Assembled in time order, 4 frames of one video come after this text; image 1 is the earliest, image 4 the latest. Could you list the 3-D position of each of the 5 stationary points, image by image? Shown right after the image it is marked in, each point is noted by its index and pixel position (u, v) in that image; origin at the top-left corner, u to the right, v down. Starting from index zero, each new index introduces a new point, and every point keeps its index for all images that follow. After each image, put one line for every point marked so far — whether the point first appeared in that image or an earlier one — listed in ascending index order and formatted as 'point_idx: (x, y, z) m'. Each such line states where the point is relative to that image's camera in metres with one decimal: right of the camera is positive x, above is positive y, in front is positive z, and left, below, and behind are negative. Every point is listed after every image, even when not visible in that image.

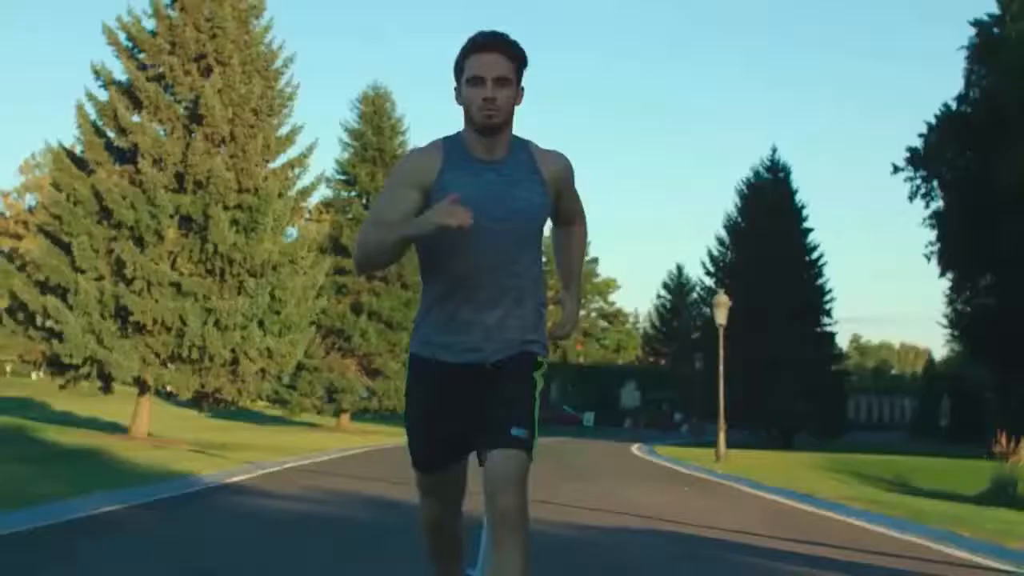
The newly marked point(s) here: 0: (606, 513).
0: (+1.1, -2.3, +16.2) m
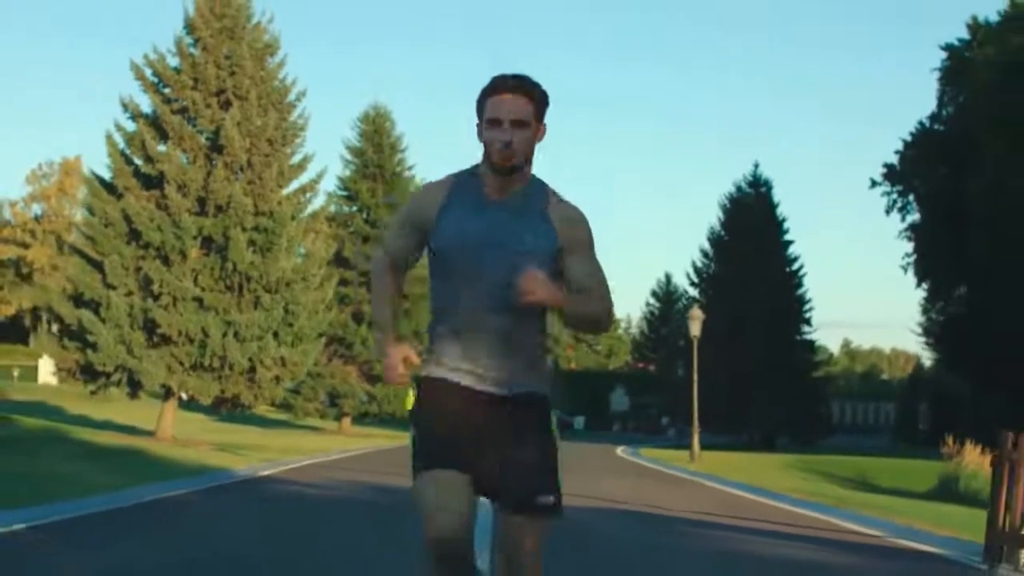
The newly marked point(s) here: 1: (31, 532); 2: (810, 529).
0: (+1.0, -2.5, +17.6) m
1: (-3.8, -1.9, +11.9) m
2: (+2.9, -2.3, +14.7) m
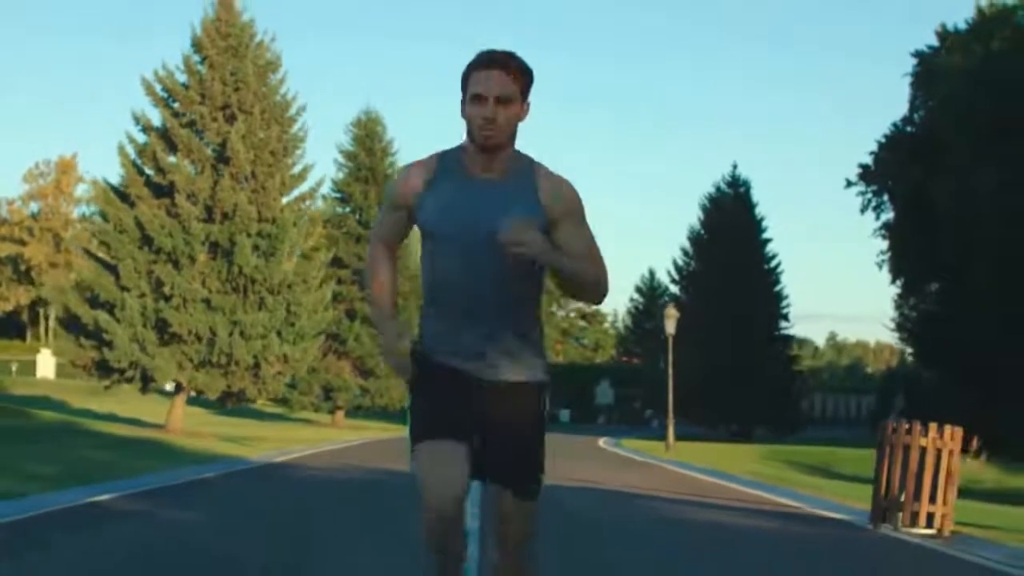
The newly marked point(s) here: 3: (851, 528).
0: (+0.9, -2.5, +18.8) m
1: (-3.9, -2.0, +13.0) m
2: (+2.7, -2.4, +15.8) m
3: (+3.2, -2.3, +14.1) m
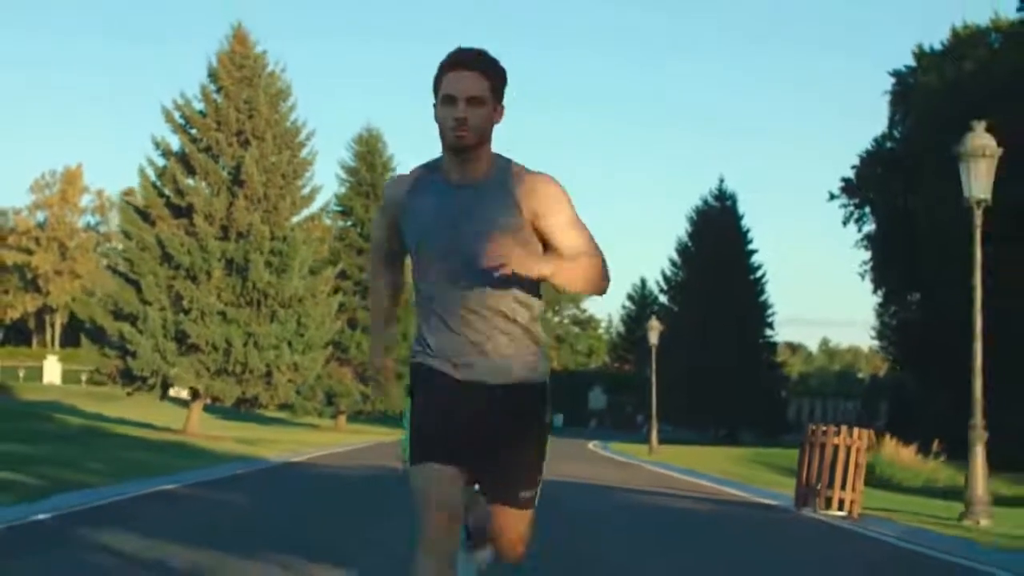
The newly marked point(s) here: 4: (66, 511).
0: (+0.8, -2.7, +20.1) m
1: (-4.0, -2.1, +14.3) m
2: (+2.7, -2.5, +17.1) m
3: (+3.2, -2.5, +15.4) m
4: (-4.1, -2.1, +13.7) m
